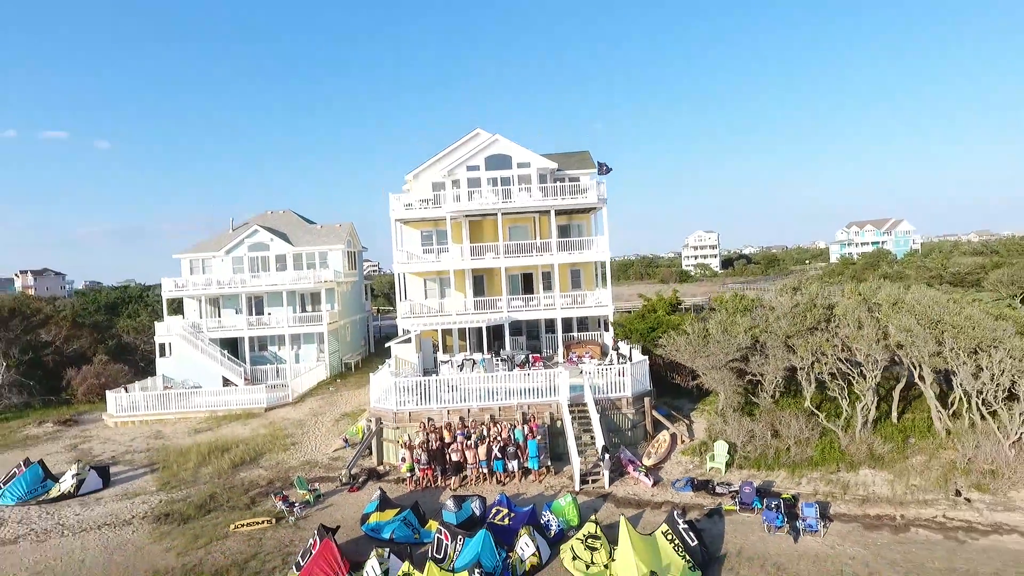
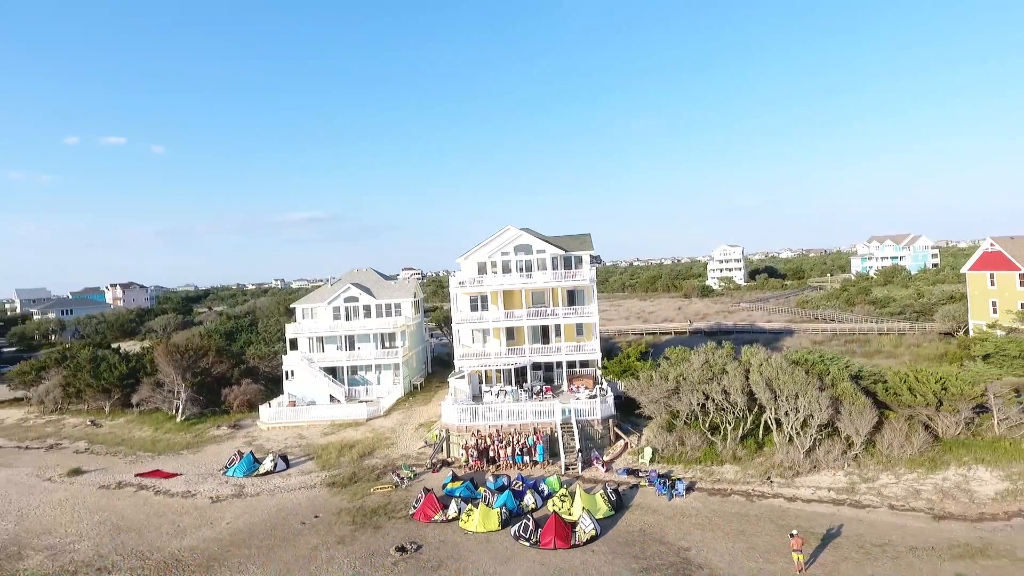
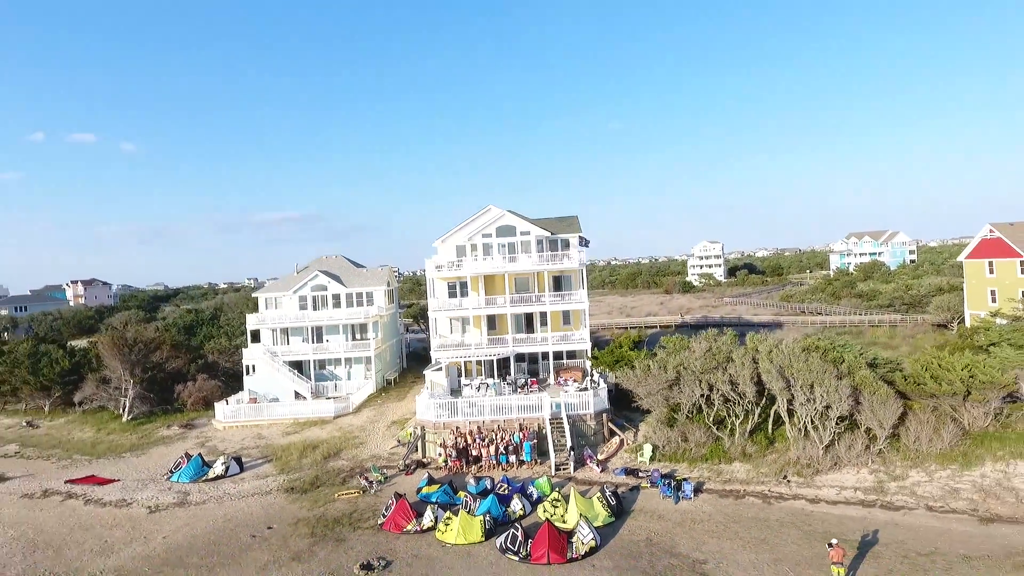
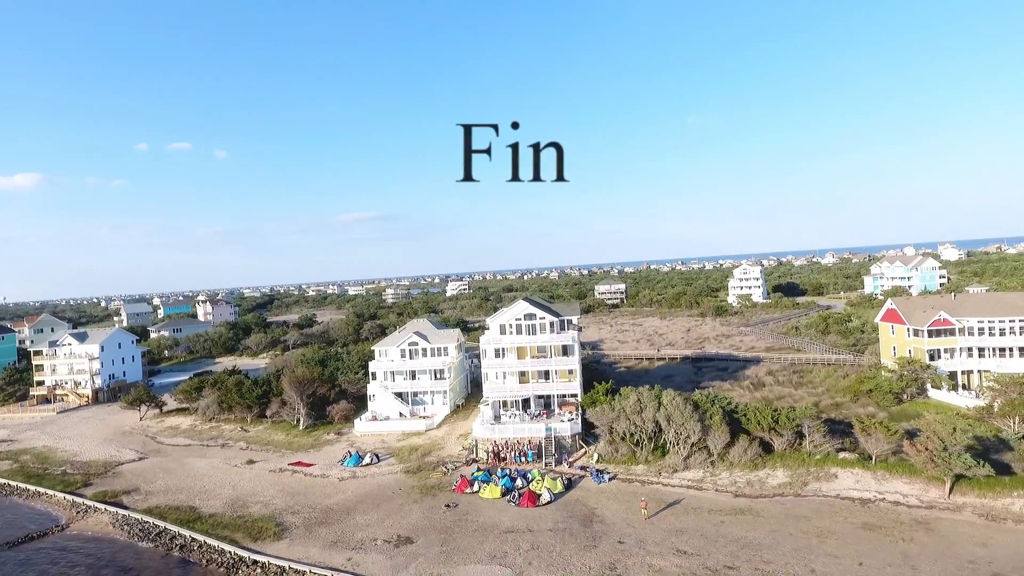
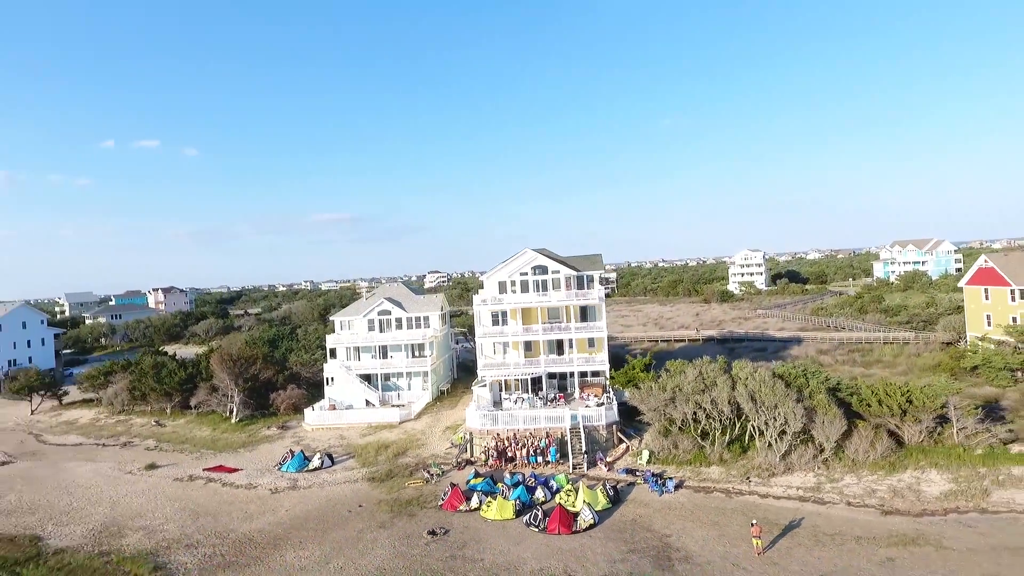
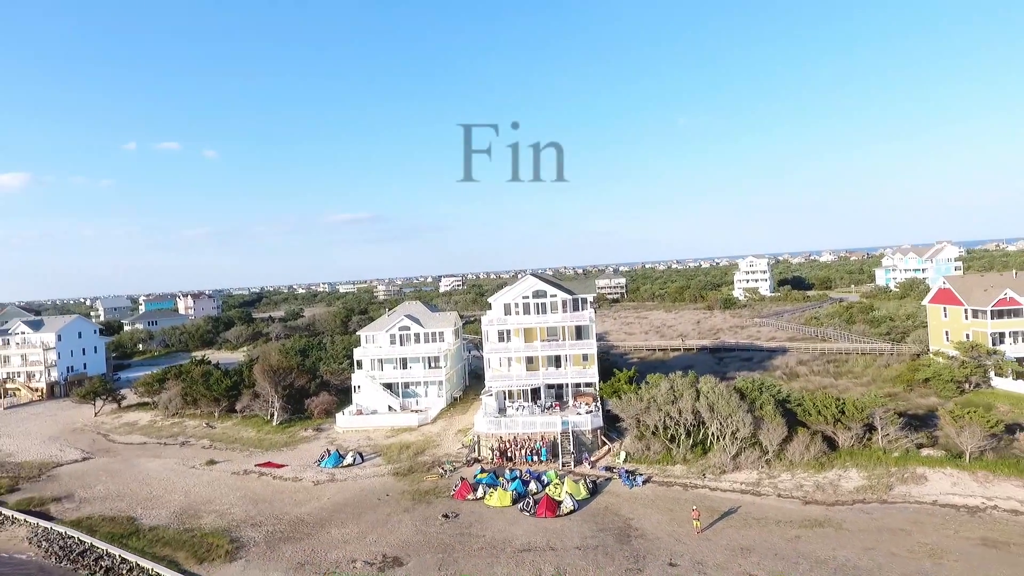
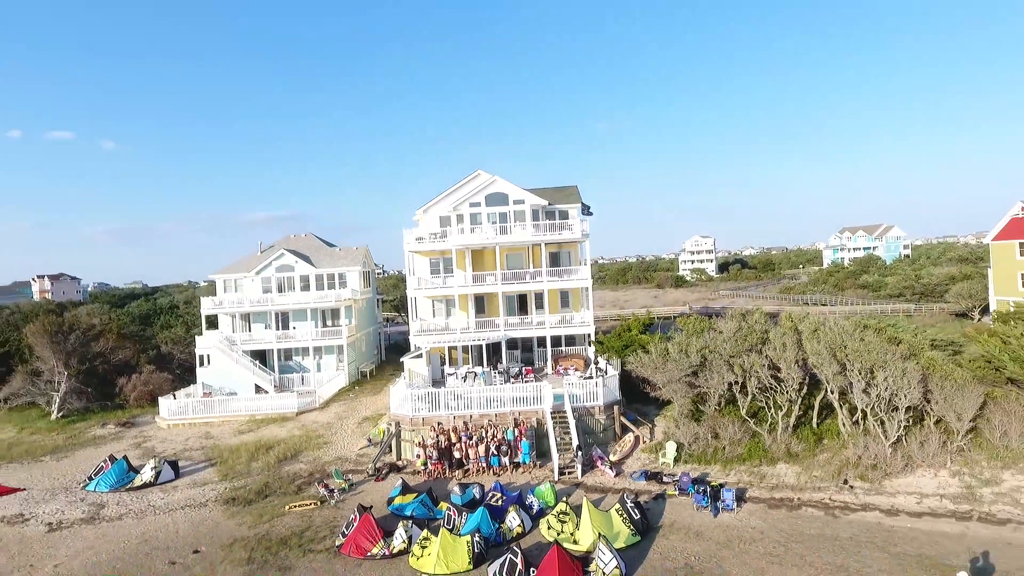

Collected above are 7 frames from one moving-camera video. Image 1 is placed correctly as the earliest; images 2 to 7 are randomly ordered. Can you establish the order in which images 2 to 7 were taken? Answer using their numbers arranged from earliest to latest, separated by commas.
7, 3, 2, 5, 6, 4
